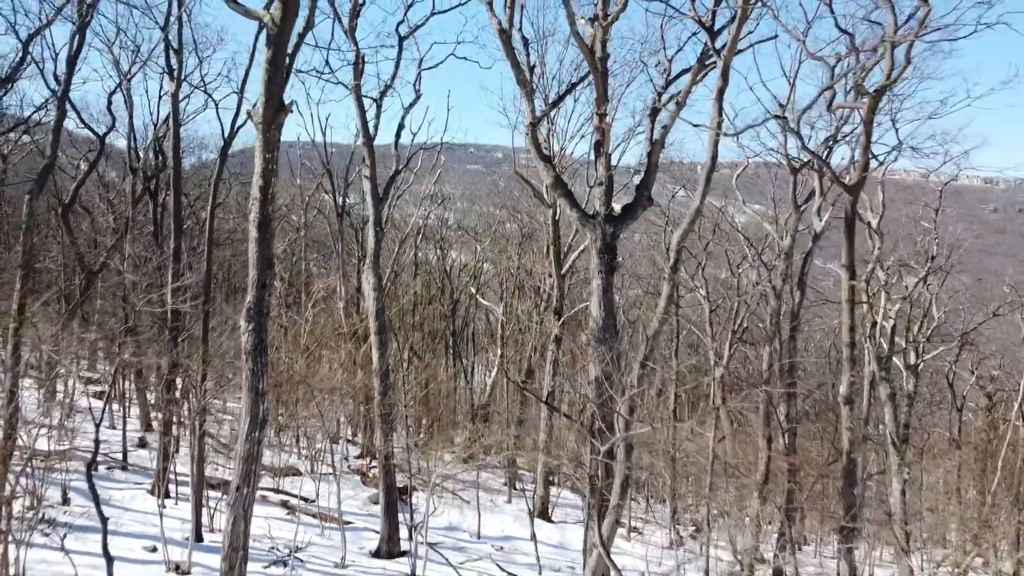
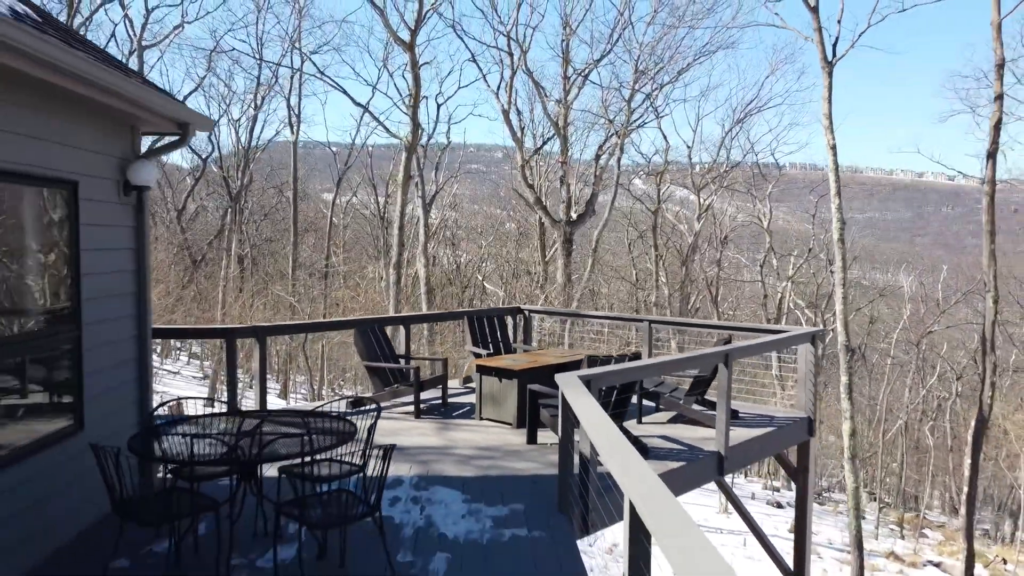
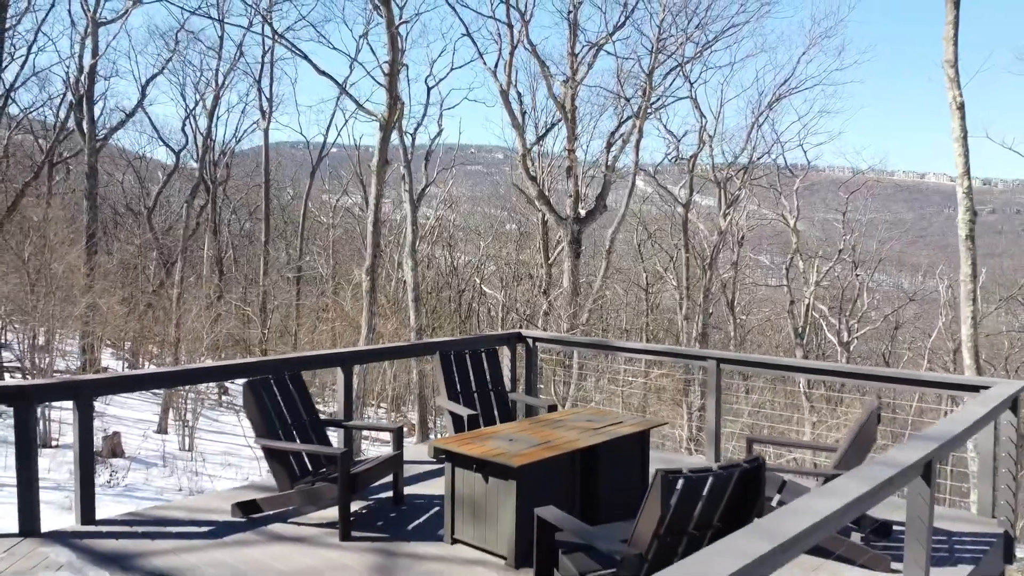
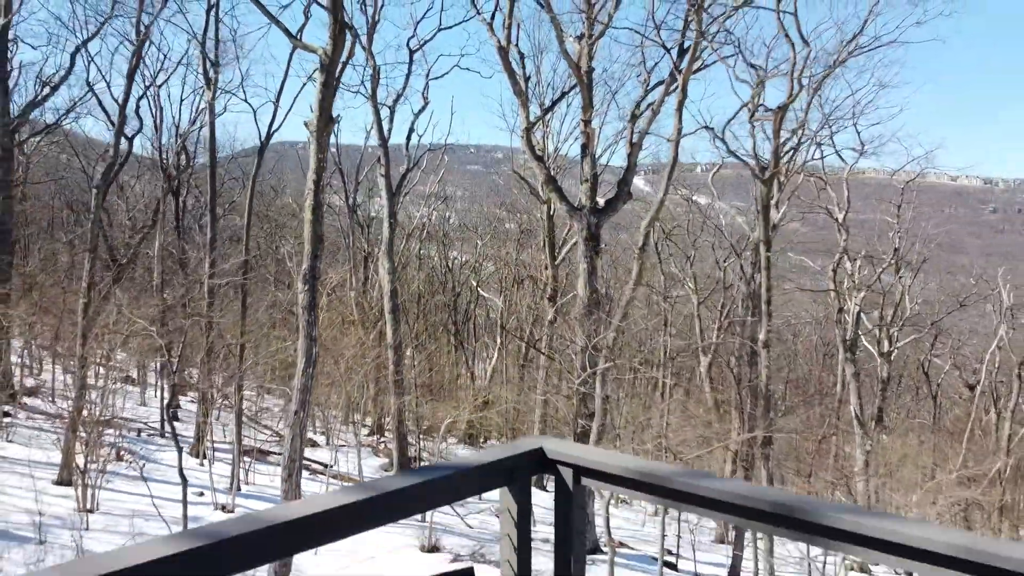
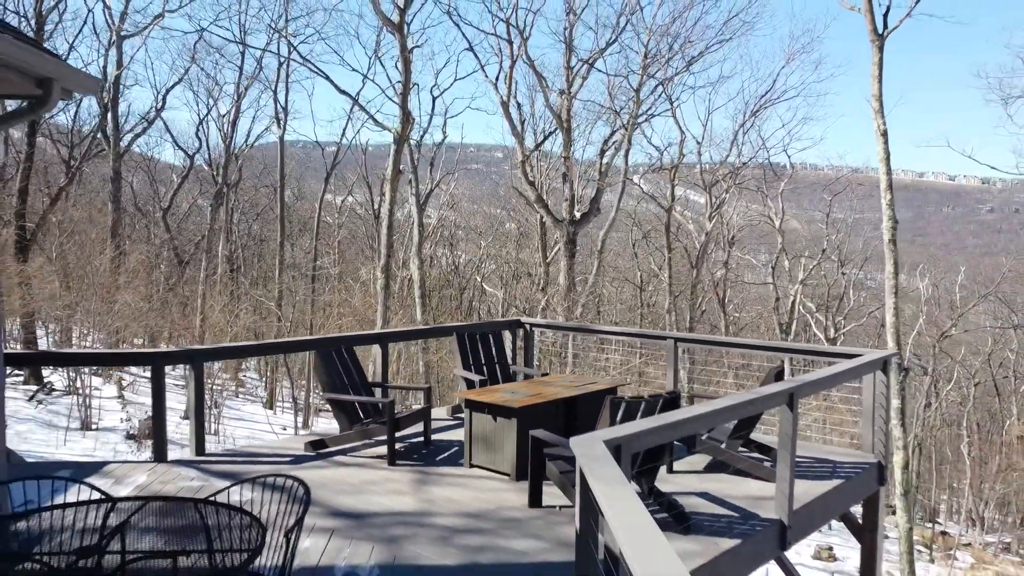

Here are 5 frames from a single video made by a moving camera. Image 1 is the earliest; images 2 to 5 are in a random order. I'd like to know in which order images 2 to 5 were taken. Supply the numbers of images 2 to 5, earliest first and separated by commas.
4, 3, 5, 2
